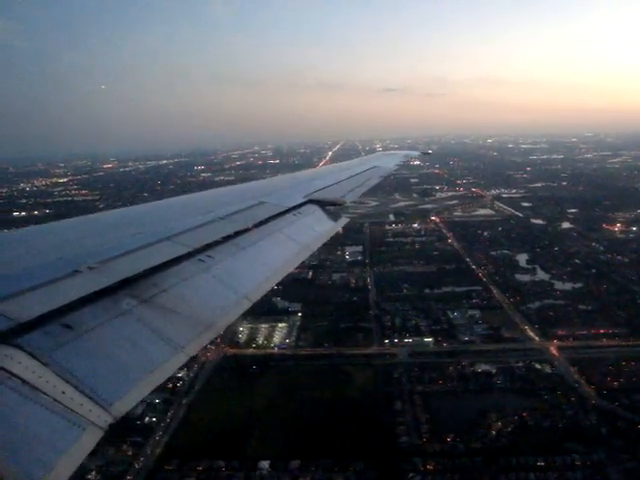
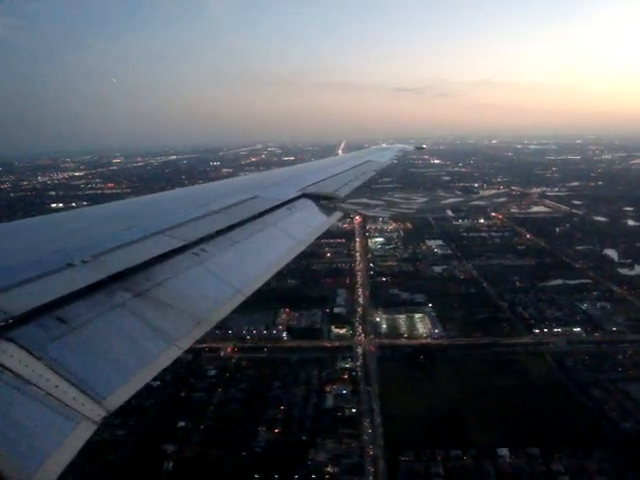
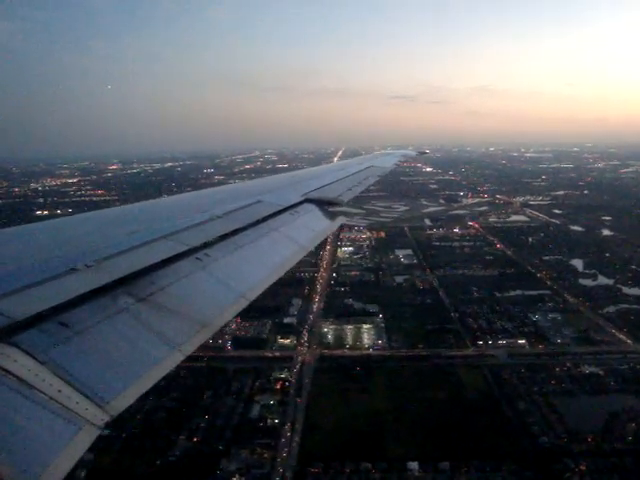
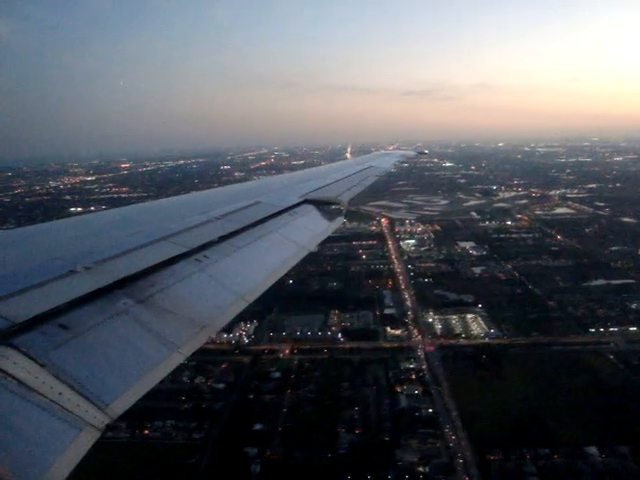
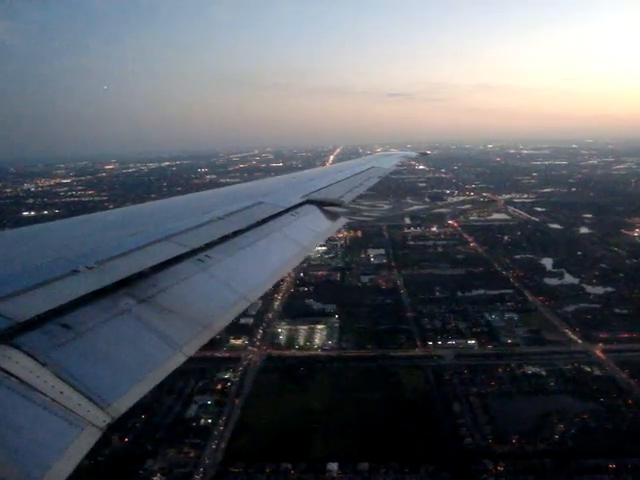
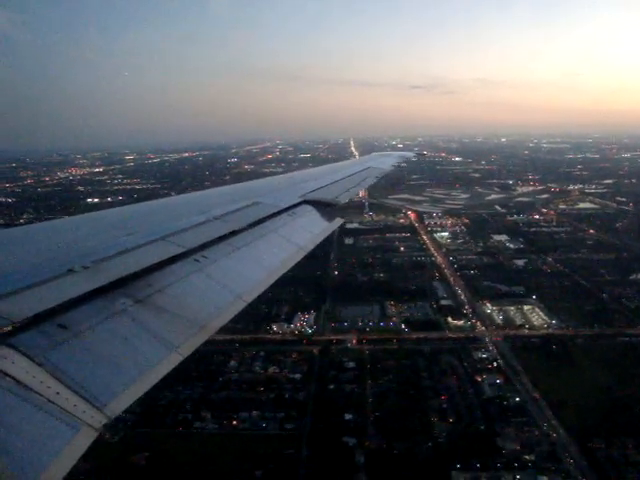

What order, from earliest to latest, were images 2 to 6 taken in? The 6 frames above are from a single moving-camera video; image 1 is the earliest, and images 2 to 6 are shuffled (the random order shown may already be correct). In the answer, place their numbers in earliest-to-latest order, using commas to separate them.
5, 3, 2, 4, 6
